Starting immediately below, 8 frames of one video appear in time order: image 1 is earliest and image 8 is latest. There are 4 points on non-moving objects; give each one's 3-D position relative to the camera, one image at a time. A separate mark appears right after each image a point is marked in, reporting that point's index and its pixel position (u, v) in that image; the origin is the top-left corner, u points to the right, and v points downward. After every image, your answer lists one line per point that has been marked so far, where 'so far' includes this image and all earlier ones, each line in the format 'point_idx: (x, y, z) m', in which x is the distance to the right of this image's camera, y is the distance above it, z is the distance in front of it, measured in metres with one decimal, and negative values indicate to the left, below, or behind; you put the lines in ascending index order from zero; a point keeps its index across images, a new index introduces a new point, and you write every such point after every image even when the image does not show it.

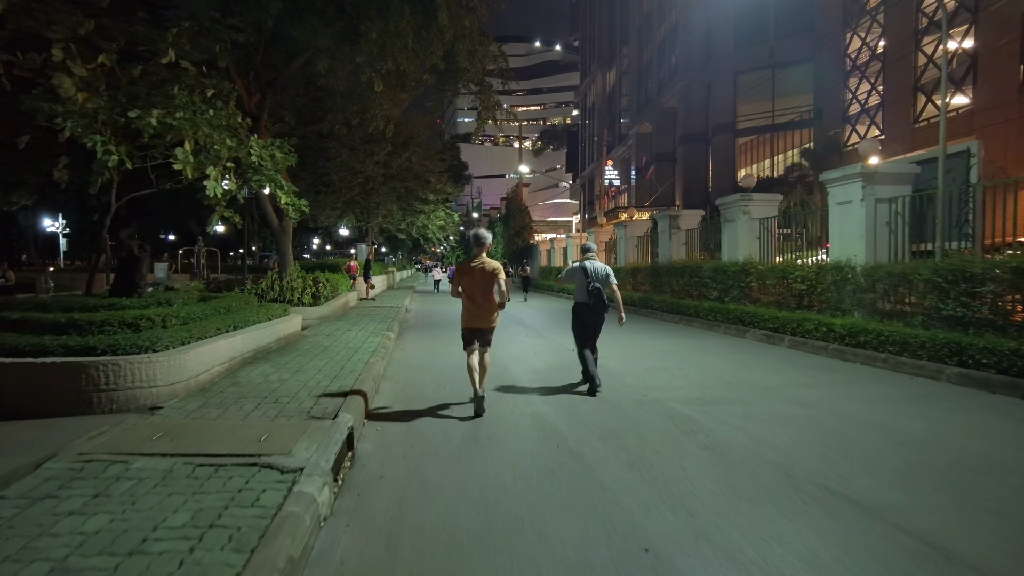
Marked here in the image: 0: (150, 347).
0: (-3.9, -0.6, +7.0) m
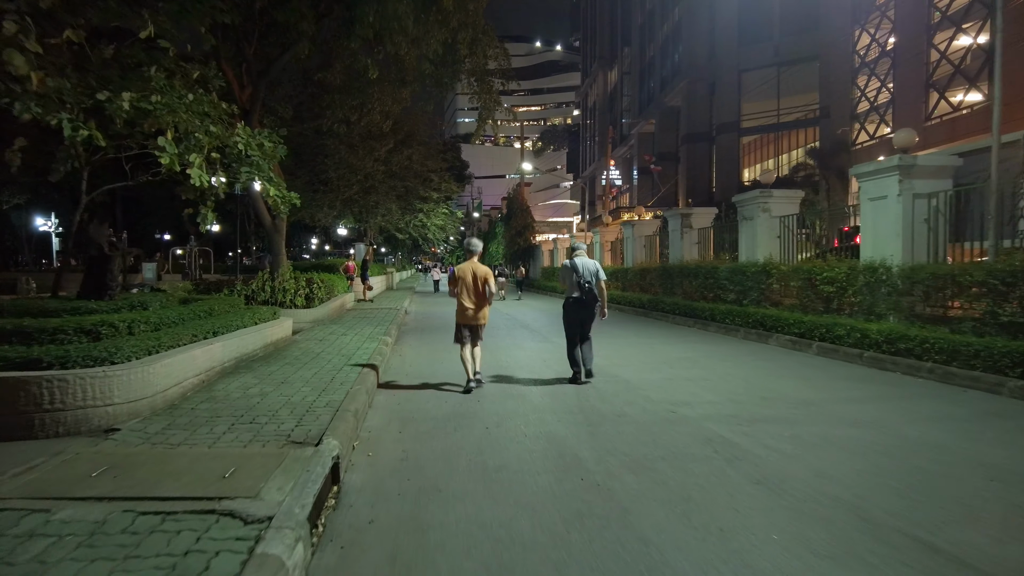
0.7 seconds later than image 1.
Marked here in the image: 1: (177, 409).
0: (-3.8, -0.6, +6.0) m
1: (-3.3, -1.2, +6.4) m
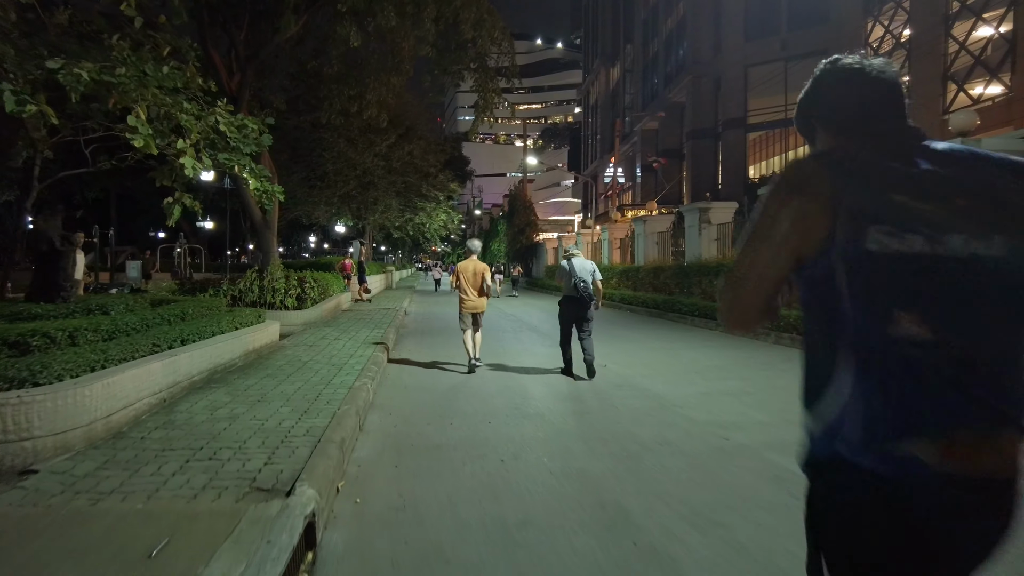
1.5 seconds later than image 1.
0: (-3.6, -0.7, +4.8) m
1: (-3.1, -1.2, +5.2) m
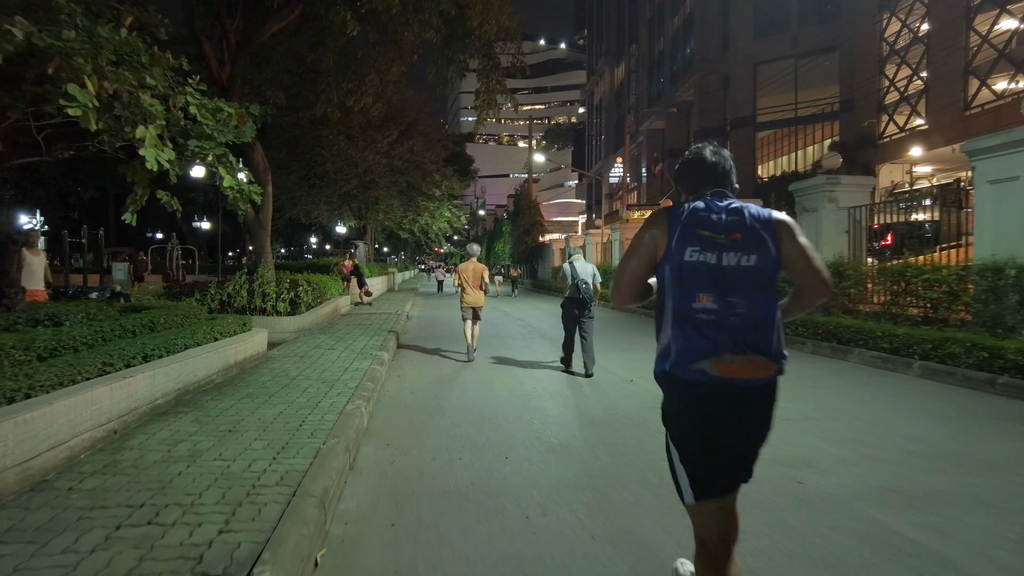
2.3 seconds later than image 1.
0: (-3.4, -0.7, +3.7) m
1: (-2.9, -1.3, +4.1) m
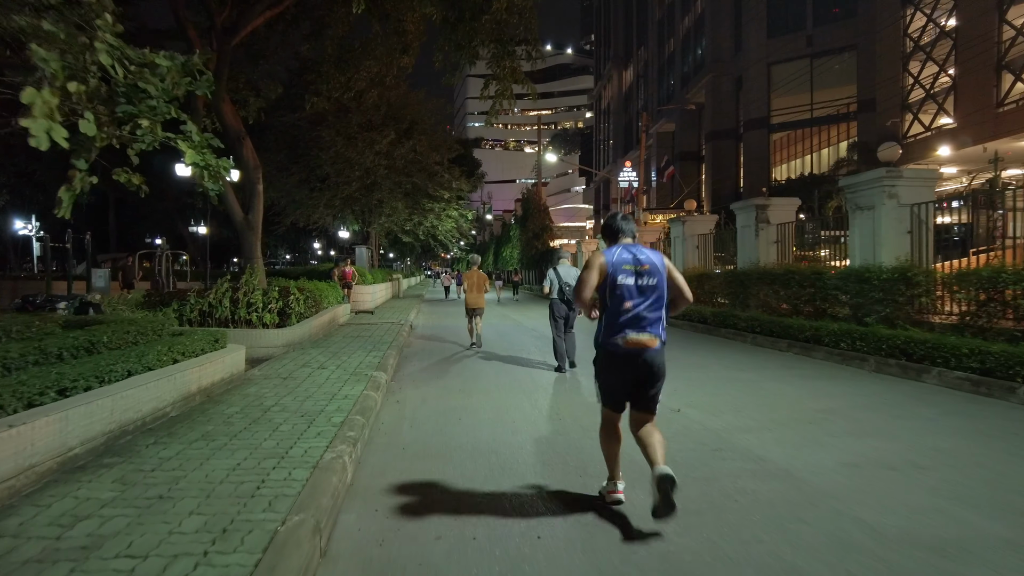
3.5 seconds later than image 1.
0: (-3.2, -0.8, +2.2) m
1: (-2.7, -1.4, +2.5) m
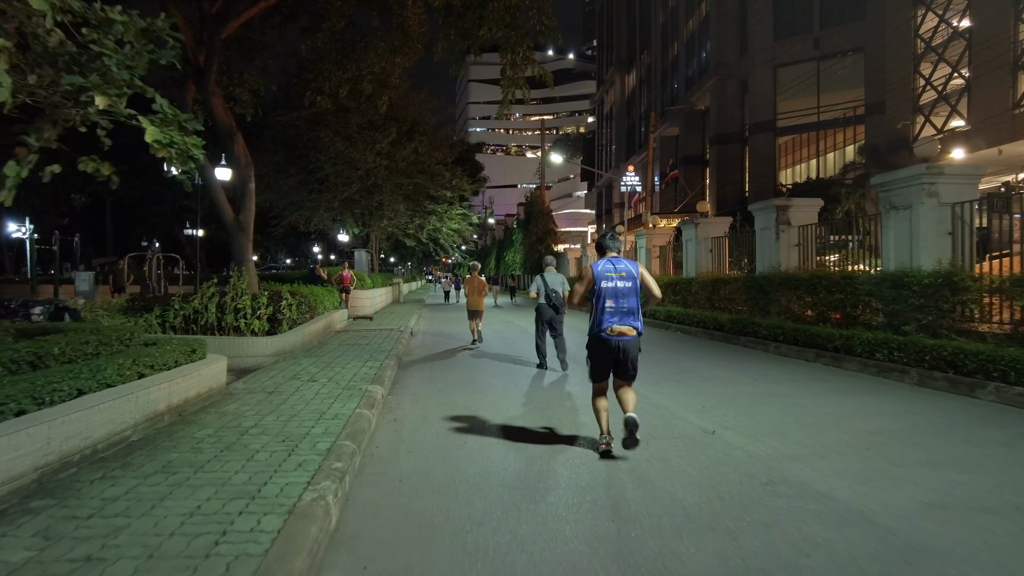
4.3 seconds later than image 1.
0: (-3.1, -0.8, +1.3) m
1: (-2.6, -1.4, +1.7) m
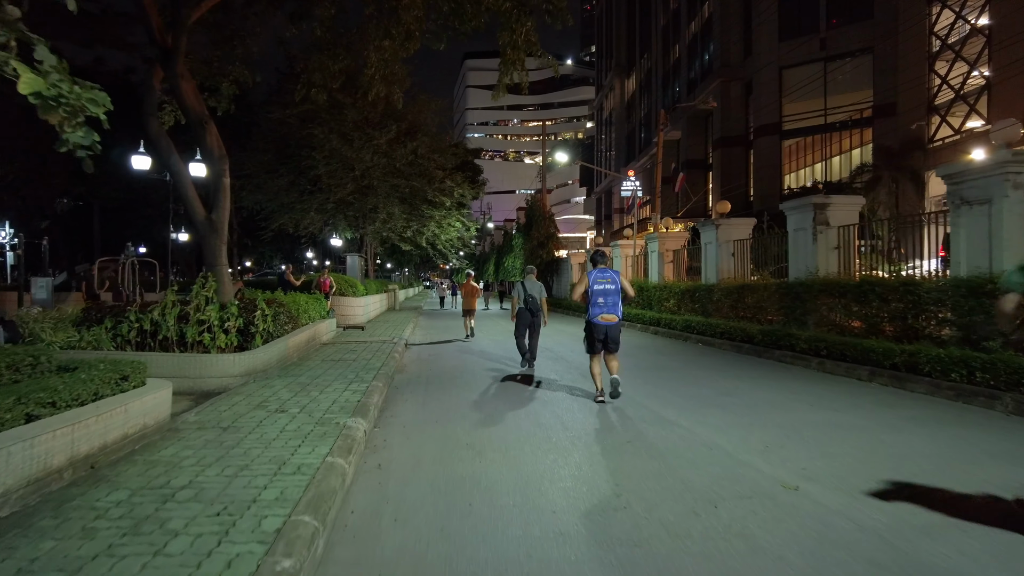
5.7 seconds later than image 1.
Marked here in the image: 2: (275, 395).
0: (-2.9, -0.8, -0.3) m
1: (-2.4, -1.4, 0.0) m
2: (-3.0, -1.4, +8.3) m
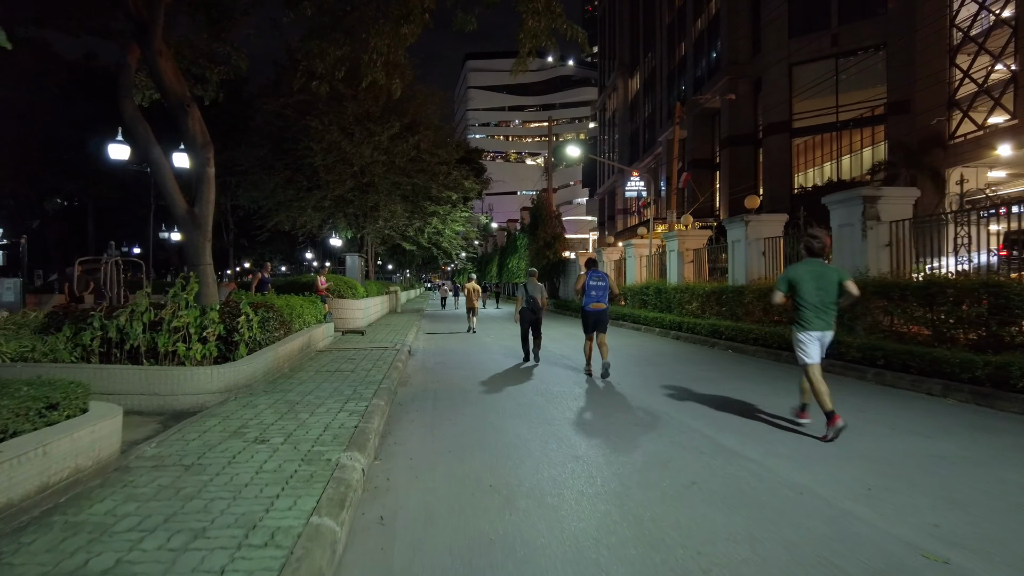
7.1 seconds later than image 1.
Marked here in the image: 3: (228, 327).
0: (-2.6, -0.8, -1.7) m
1: (-2.2, -1.4, -1.3) m
2: (-2.7, -1.4, +6.9) m
3: (-4.0, -0.6, +9.2) m
